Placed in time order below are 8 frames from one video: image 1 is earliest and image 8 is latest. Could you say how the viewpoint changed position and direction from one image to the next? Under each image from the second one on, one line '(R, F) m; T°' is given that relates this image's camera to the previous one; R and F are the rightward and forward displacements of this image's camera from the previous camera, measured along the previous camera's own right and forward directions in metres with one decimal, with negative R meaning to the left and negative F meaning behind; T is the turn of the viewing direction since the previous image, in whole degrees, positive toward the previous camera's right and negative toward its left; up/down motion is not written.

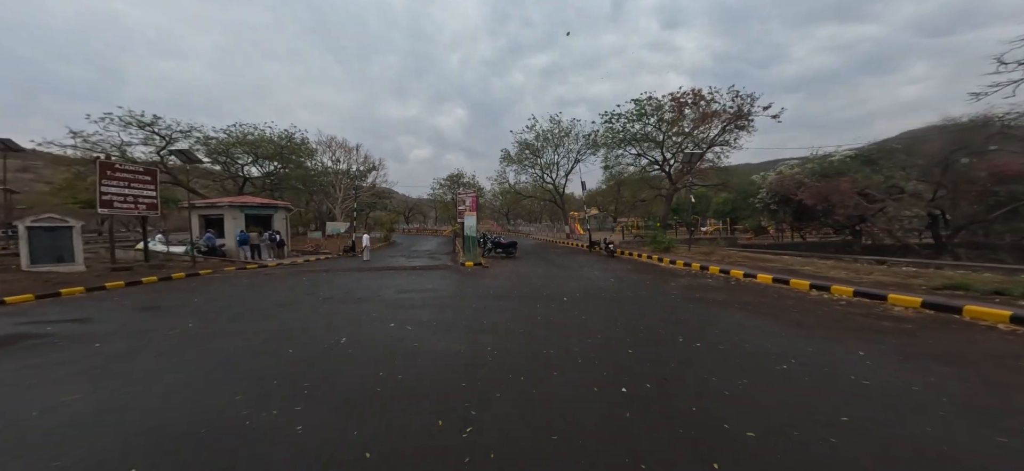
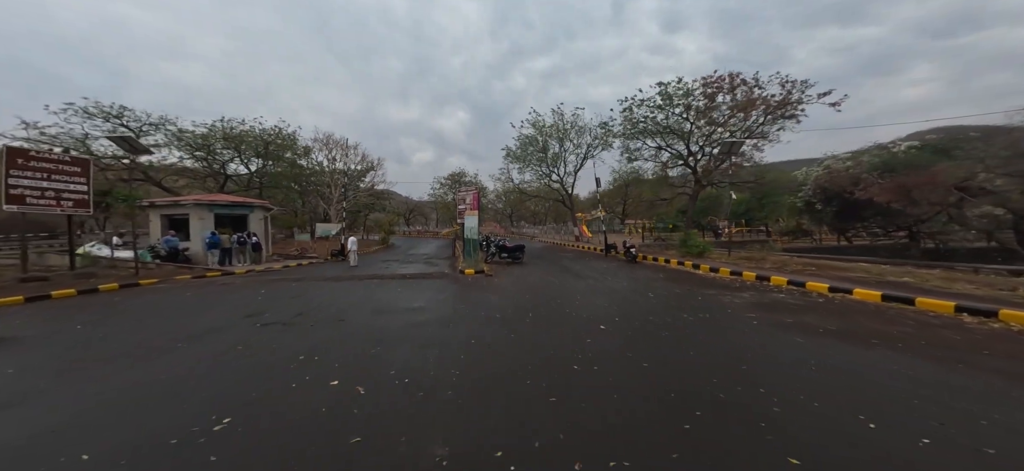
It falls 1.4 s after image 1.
(-0.2, +2.6) m; 0°
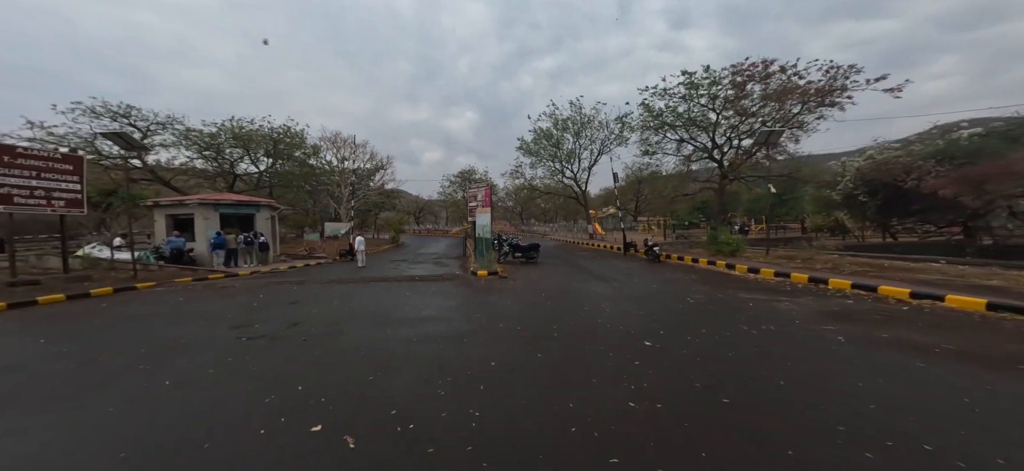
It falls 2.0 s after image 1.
(-0.2, +1.0) m; -2°
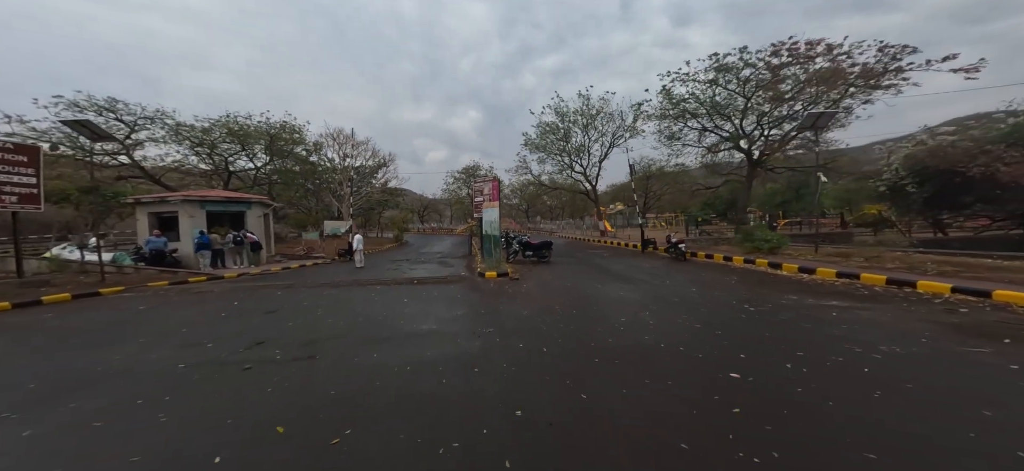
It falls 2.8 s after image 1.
(-0.2, +1.4) m; -1°
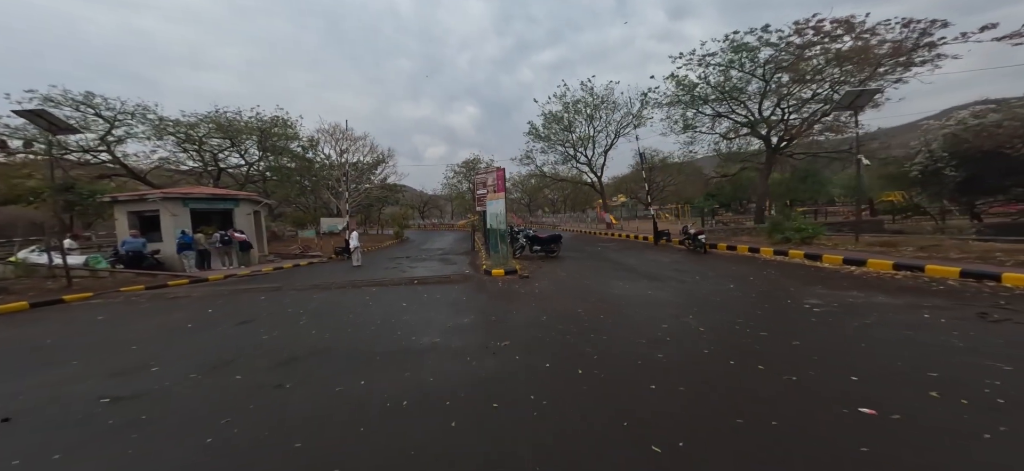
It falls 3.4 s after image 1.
(-0.2, +1.1) m; 0°
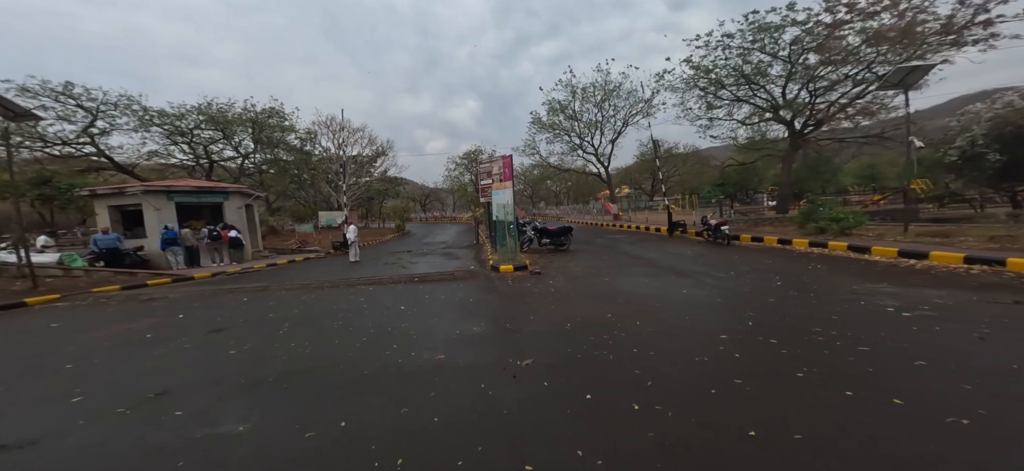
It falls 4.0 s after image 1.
(-0.2, +1.0) m; 0°
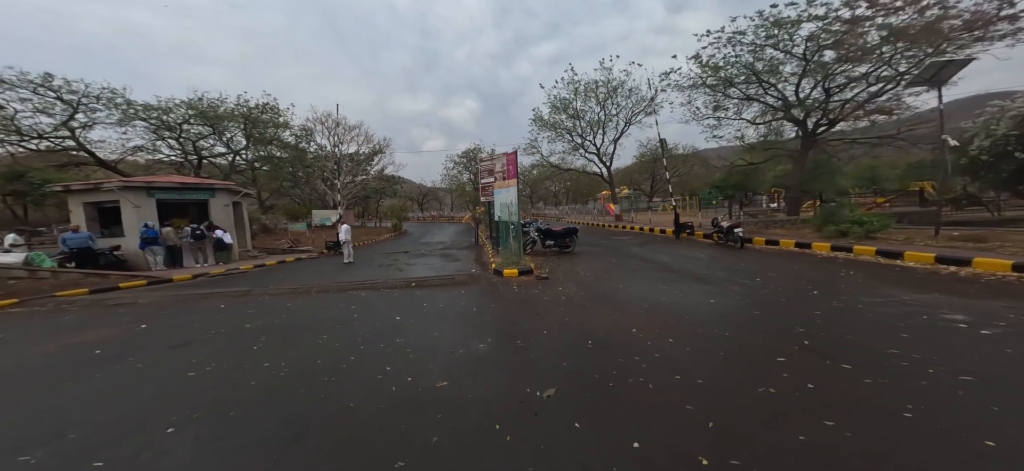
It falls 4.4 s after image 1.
(-0.2, +0.7) m; +1°
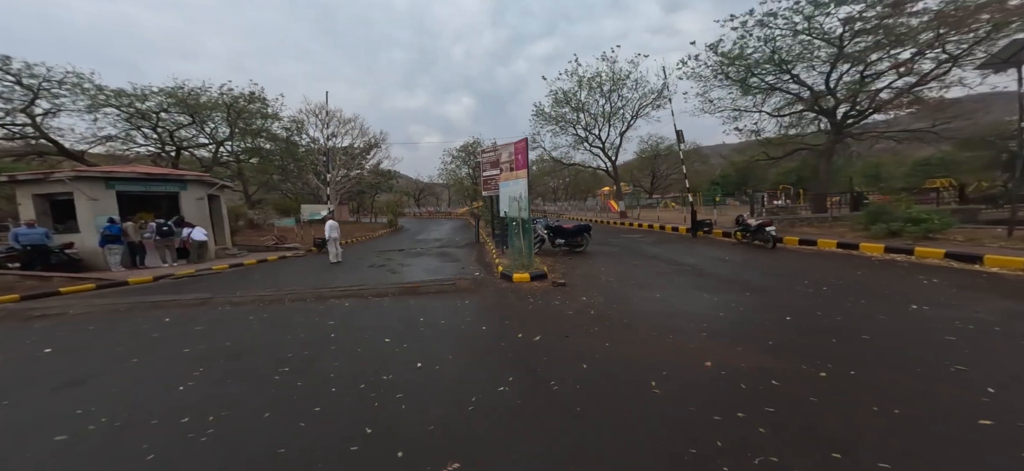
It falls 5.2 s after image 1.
(-0.3, +1.3) m; +1°
